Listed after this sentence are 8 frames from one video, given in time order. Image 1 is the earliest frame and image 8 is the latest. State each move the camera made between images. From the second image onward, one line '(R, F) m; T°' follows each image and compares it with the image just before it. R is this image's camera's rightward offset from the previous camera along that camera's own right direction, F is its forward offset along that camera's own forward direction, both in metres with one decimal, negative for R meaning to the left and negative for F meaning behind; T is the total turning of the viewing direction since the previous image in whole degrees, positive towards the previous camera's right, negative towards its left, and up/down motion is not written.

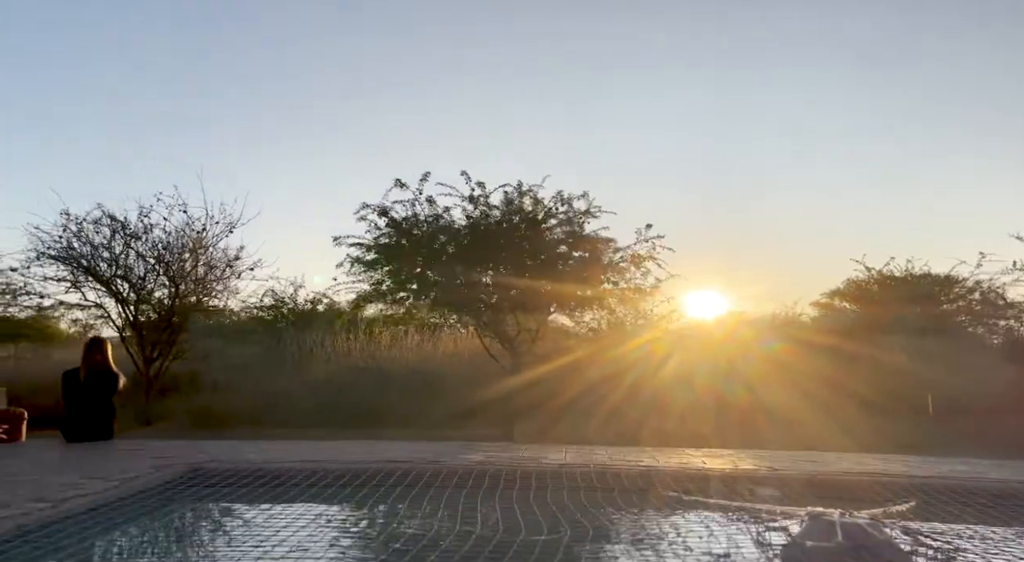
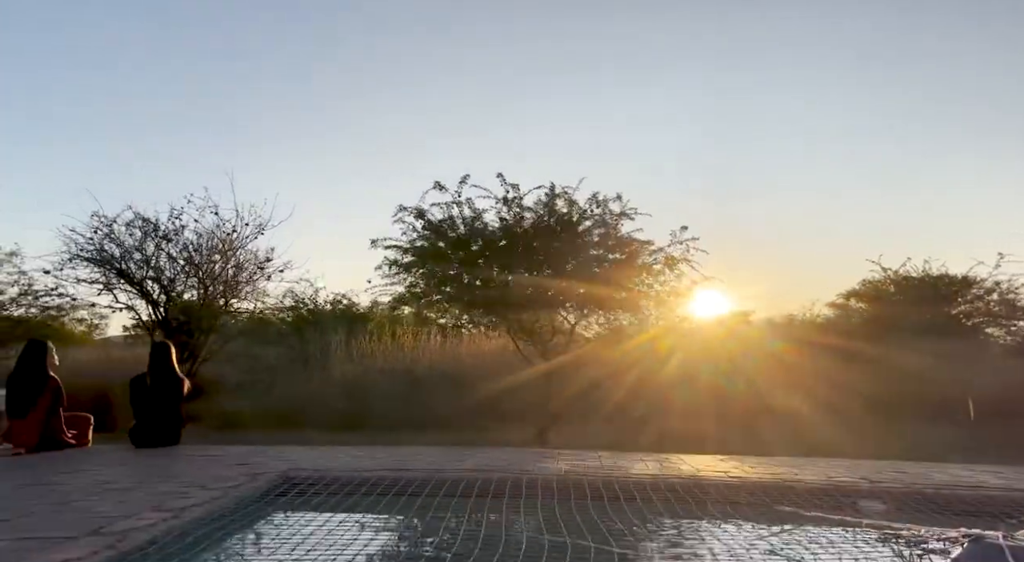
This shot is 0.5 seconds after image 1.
(-0.6, 0.0) m; 0°
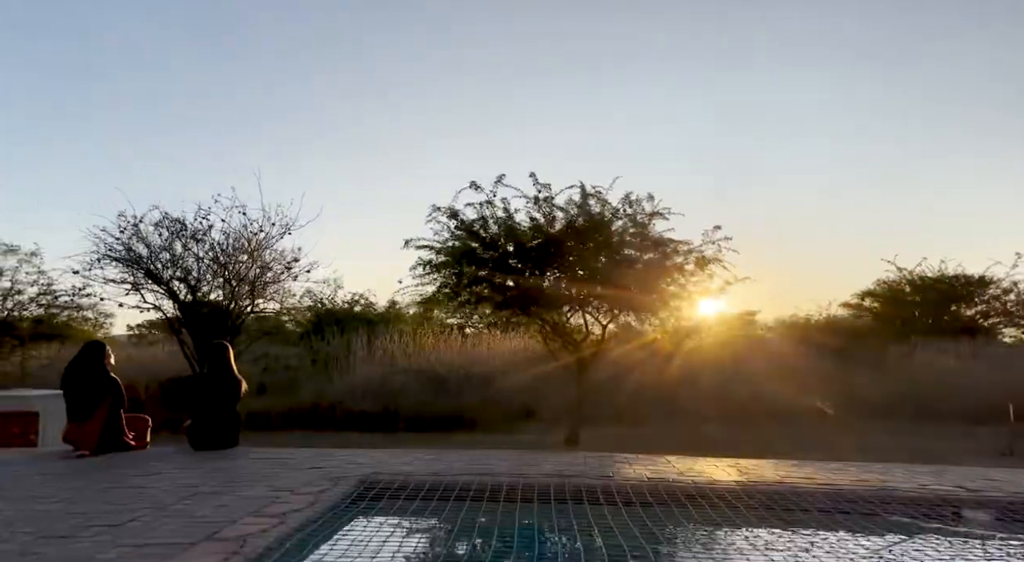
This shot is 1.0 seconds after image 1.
(-0.5, 0.0) m; 0°
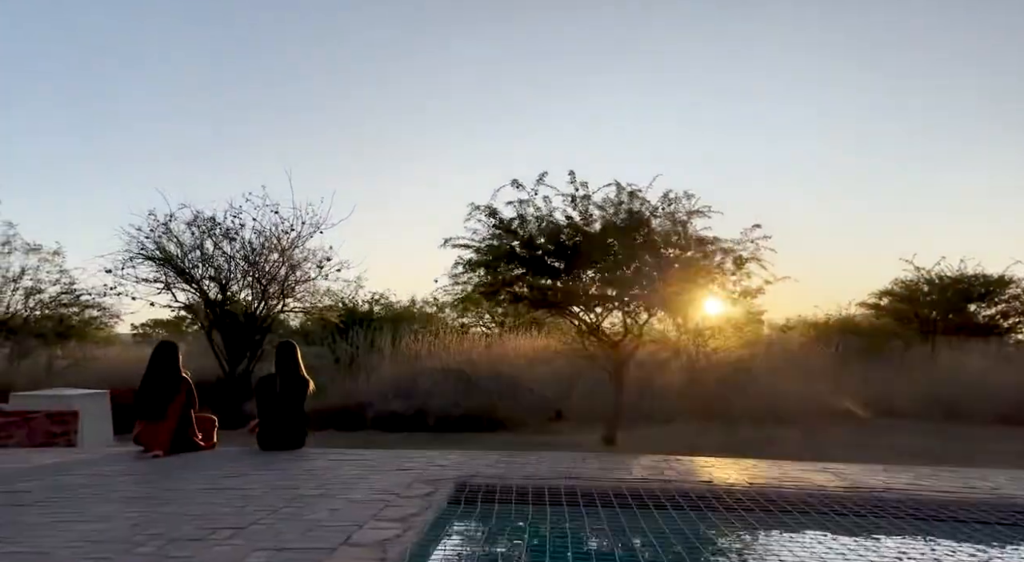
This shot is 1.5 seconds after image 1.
(-0.6, +0.1) m; 0°
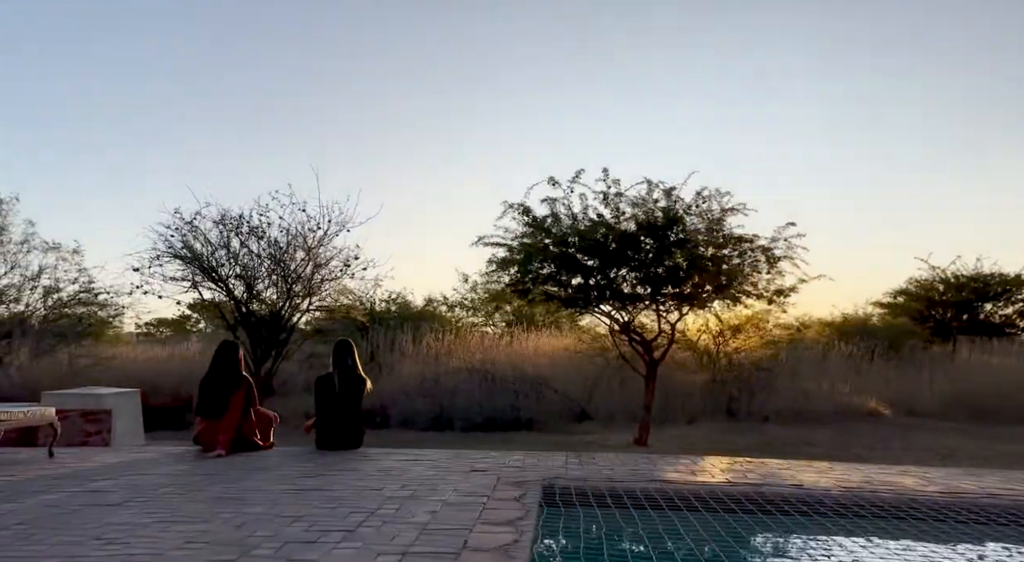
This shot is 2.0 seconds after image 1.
(-0.5, +0.1) m; 0°
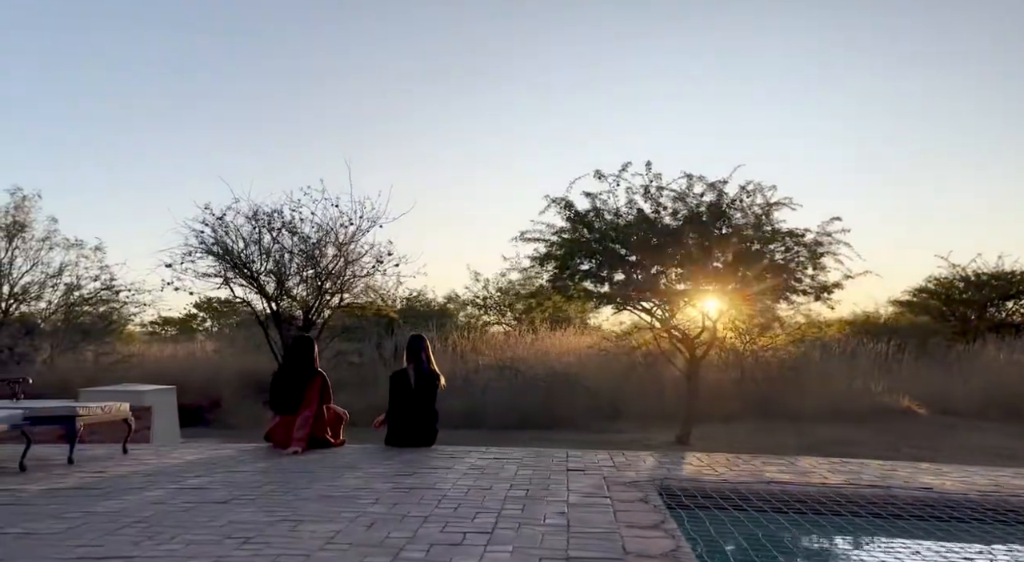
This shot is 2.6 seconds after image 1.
(-0.7, +0.2) m; 0°
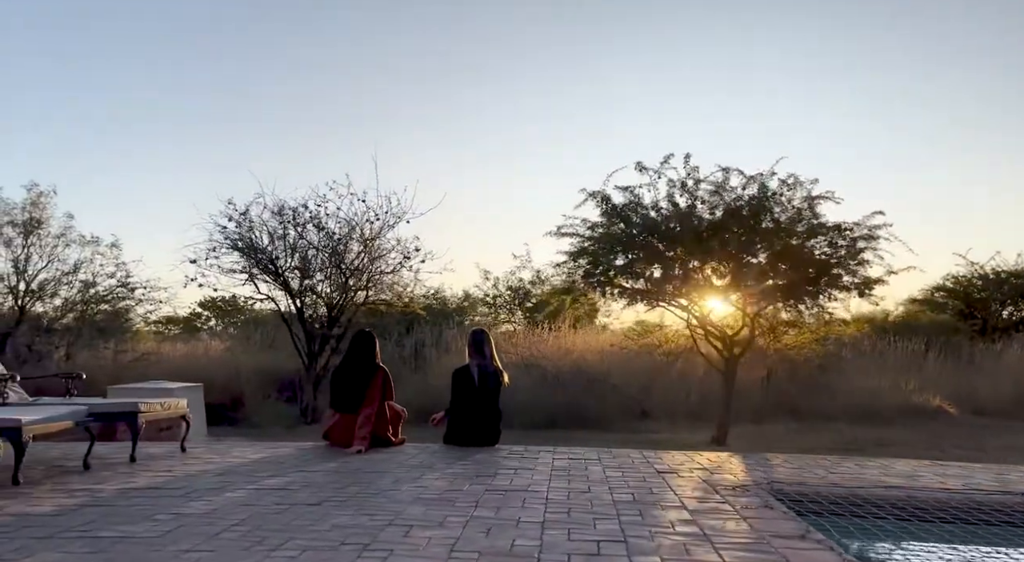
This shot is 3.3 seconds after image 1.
(-0.6, +0.3) m; 0°
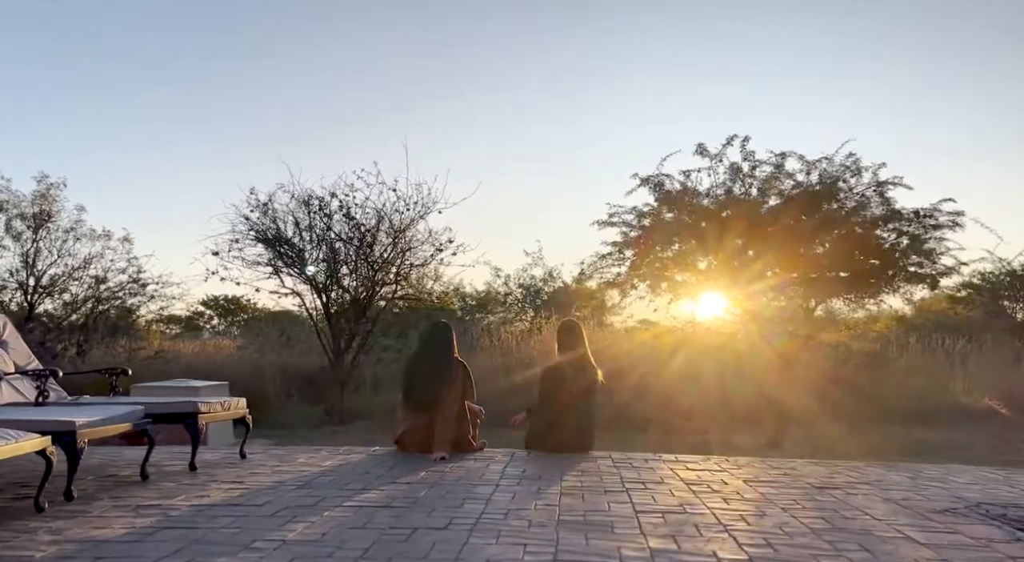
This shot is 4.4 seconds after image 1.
(-0.7, +0.7) m; 0°
